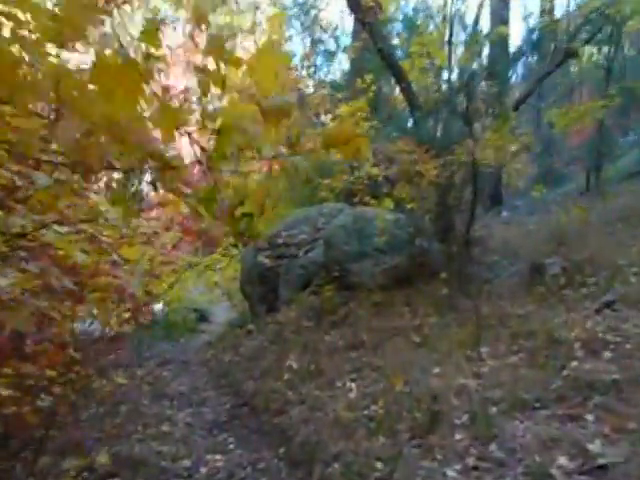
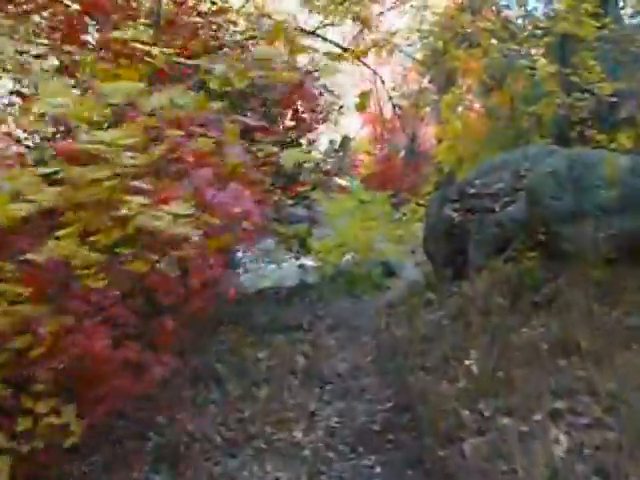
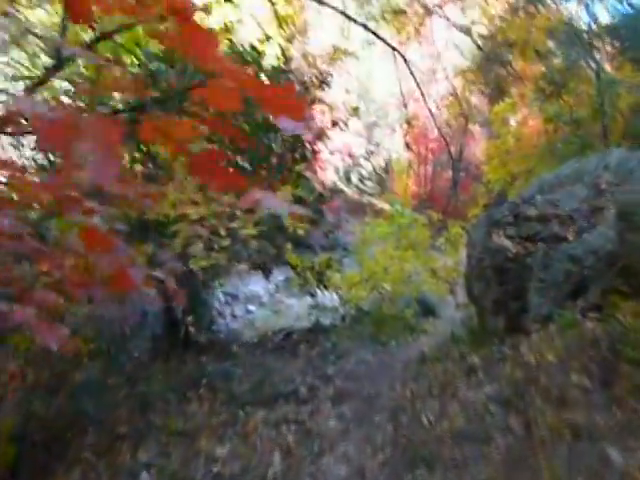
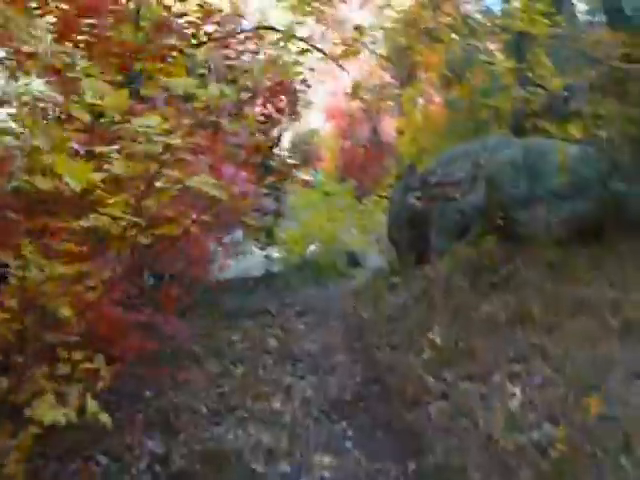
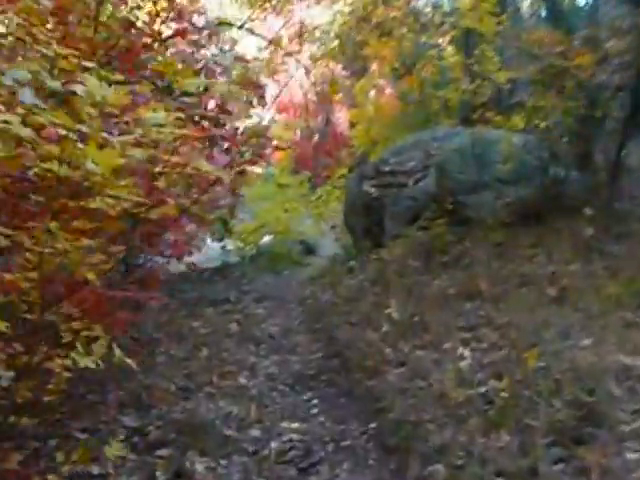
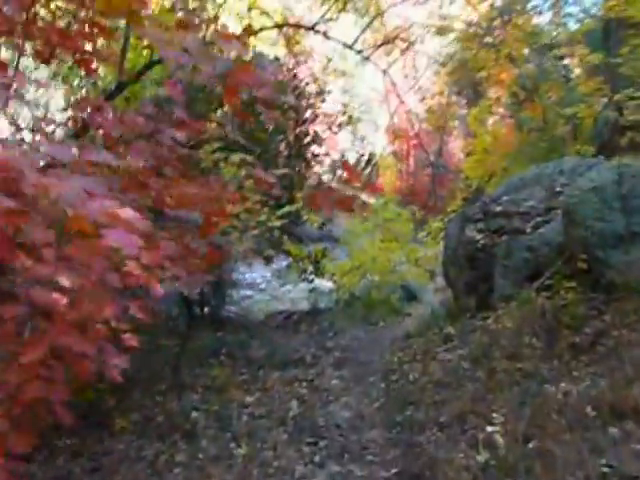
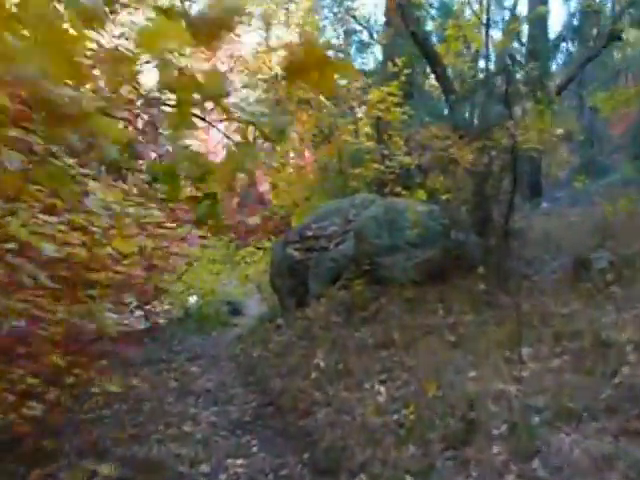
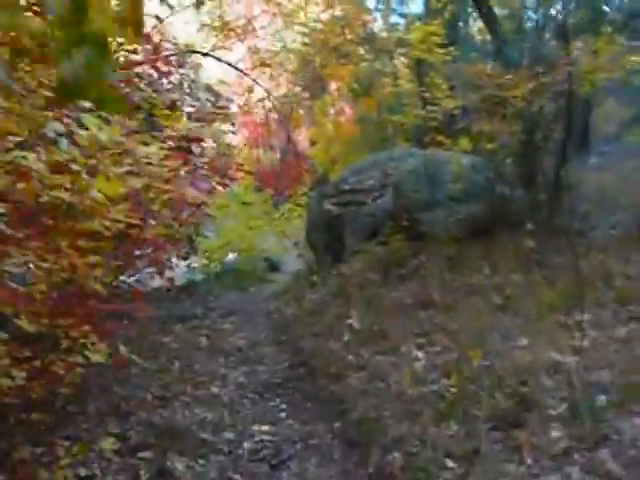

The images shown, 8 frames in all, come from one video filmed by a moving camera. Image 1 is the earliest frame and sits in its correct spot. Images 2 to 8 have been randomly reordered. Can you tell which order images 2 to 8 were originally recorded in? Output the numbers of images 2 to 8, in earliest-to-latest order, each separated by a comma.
7, 8, 5, 4, 2, 6, 3
